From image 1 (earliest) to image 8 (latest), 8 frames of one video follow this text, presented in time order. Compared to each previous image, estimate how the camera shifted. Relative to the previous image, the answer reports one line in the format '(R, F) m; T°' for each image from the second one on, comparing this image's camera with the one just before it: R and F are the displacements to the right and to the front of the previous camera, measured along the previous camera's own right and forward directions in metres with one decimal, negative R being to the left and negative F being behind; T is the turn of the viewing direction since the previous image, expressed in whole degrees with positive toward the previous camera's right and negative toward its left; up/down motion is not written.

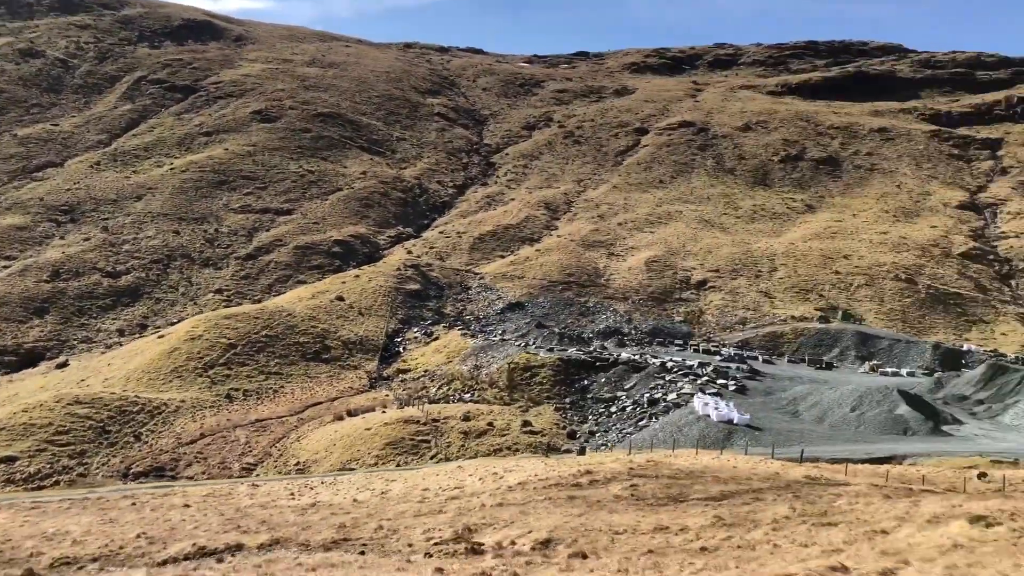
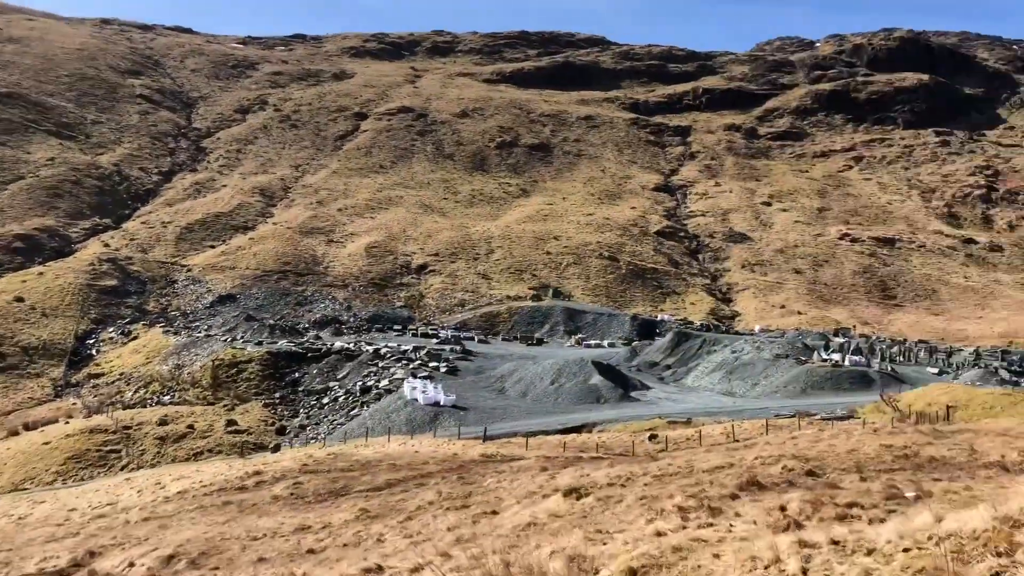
(+1.1, +0.3) m; +16°
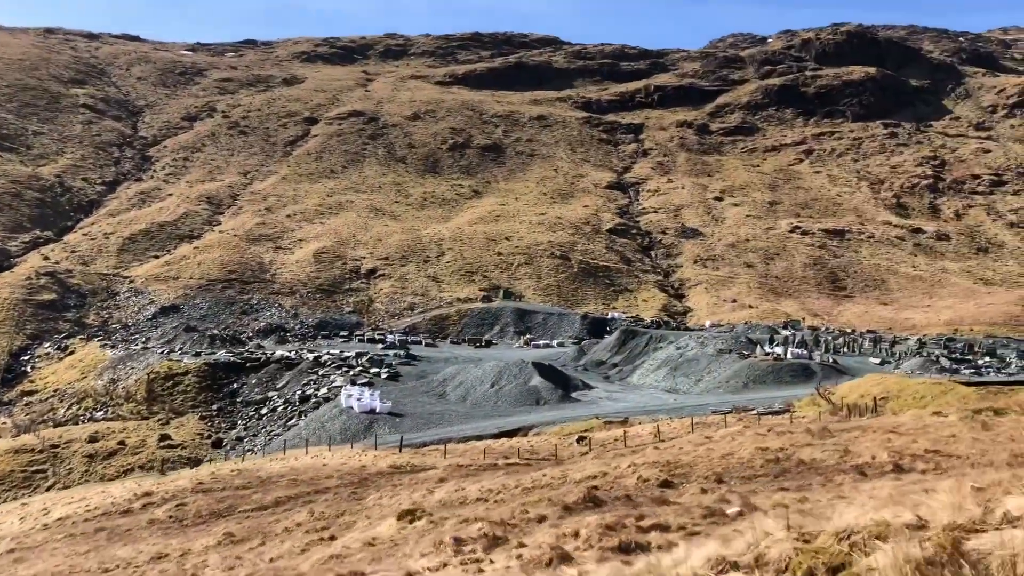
(+1.0, +0.4) m; +2°
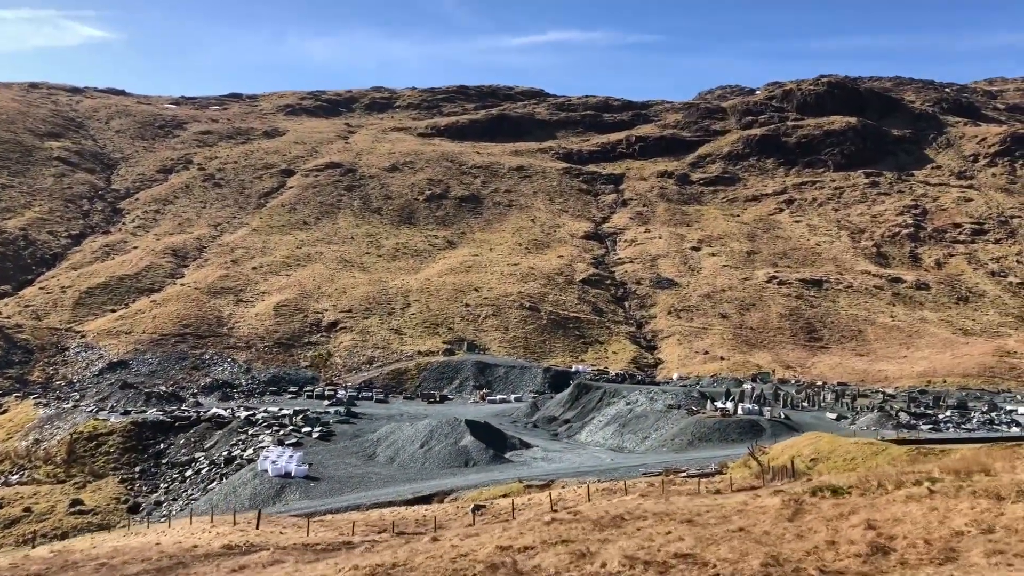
(+2.2, +1.4) m; 0°
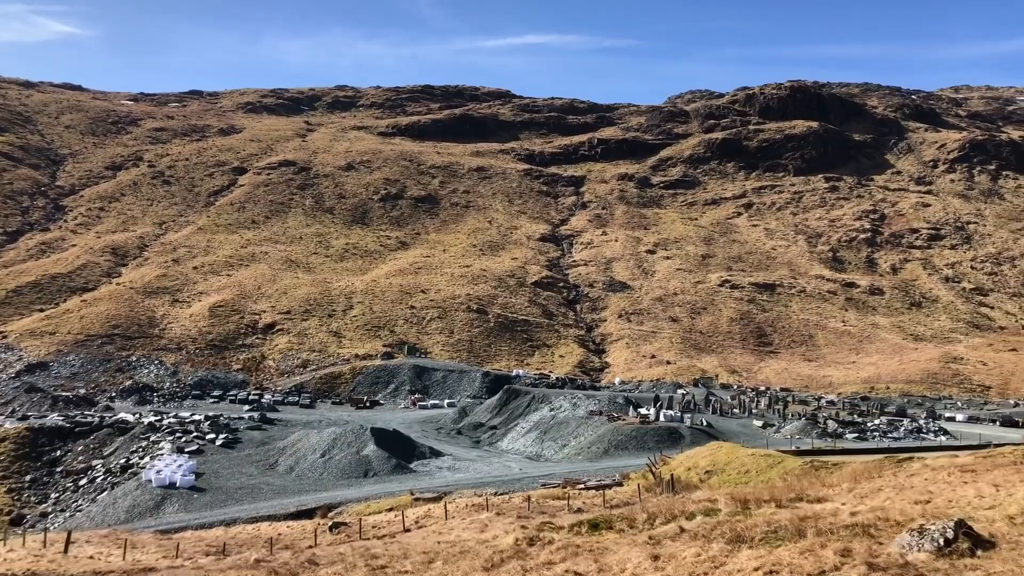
(+2.1, +1.3) m; +2°
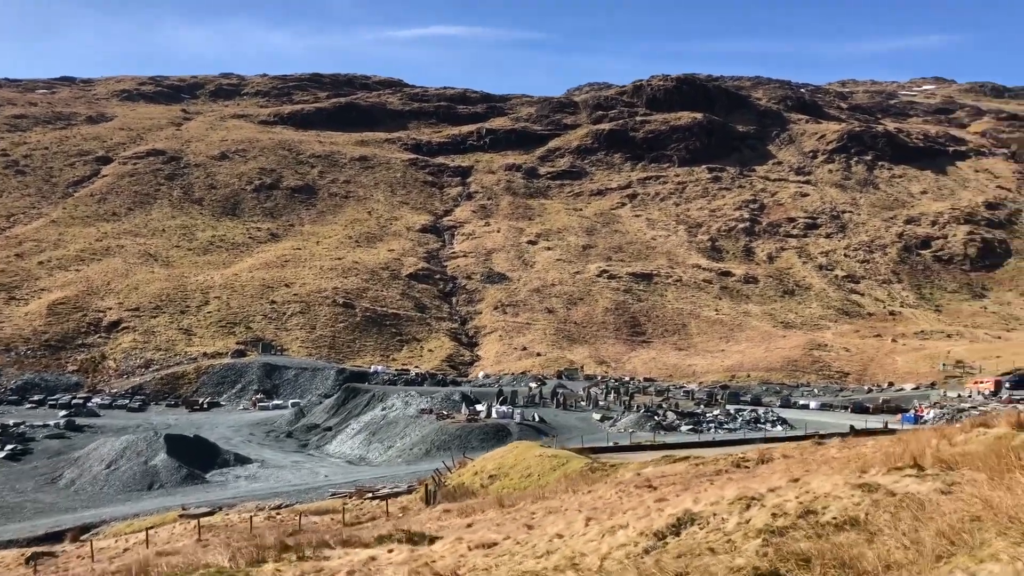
(+2.9, +1.7) m; +6°
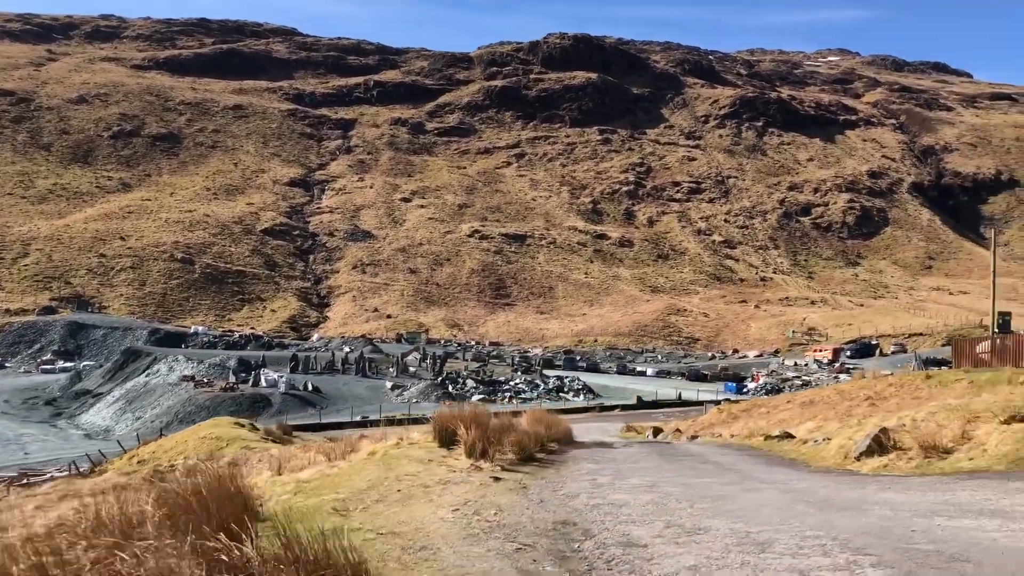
(+4.3, +2.8) m; +5°
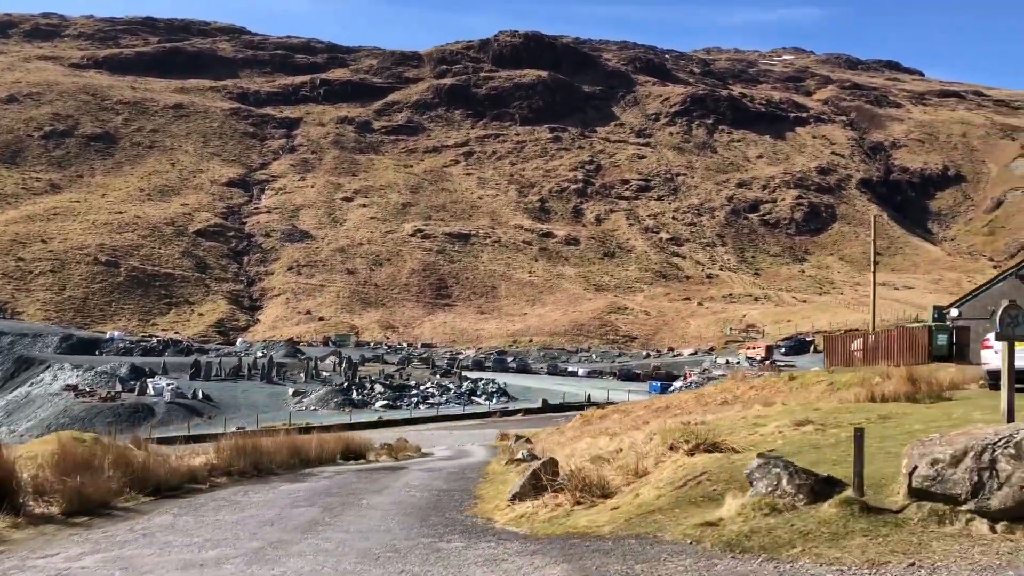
(+1.8, +1.3) m; +2°
